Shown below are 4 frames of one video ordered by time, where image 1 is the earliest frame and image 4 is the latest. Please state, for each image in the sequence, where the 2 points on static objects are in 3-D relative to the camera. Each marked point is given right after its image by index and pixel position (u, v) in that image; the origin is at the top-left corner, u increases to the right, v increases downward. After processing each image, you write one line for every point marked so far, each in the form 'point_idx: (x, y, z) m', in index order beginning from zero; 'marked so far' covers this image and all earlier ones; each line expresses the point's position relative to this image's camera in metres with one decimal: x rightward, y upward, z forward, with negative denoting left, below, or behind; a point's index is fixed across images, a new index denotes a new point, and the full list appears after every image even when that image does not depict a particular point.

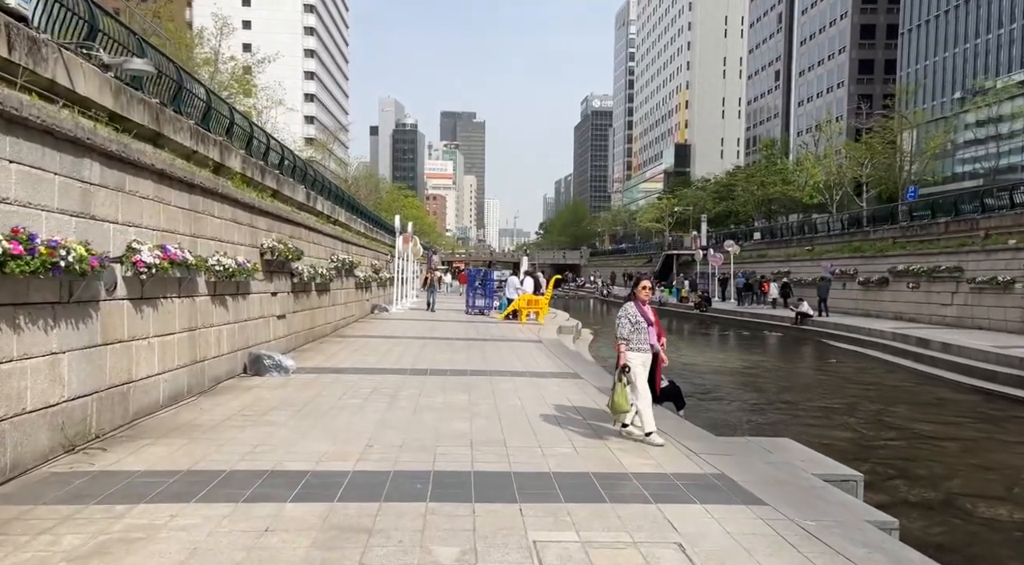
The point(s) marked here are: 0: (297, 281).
0: (-3.8, 0.0, +13.8) m
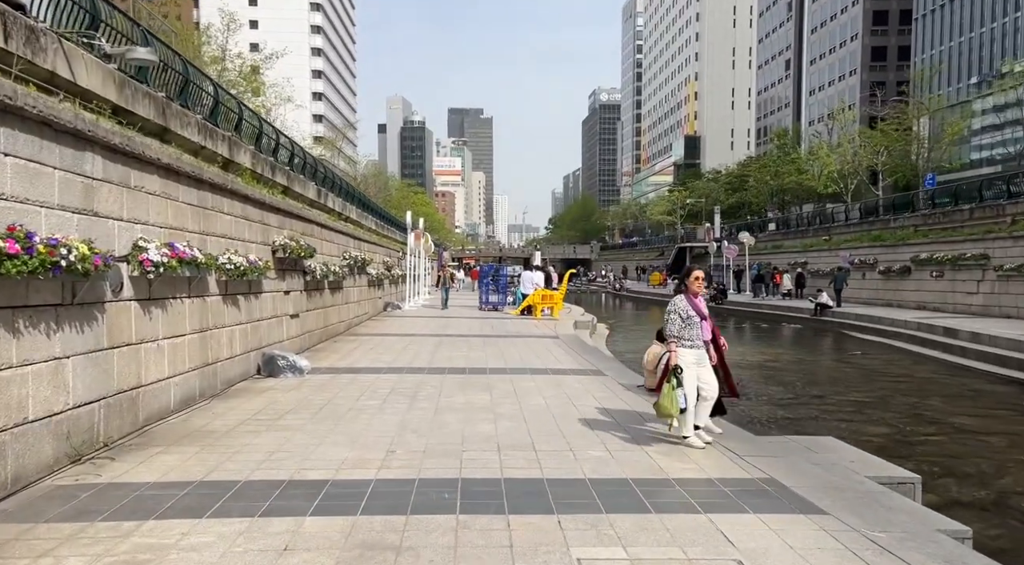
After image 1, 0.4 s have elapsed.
0: (-3.5, +0.1, +13.5) m
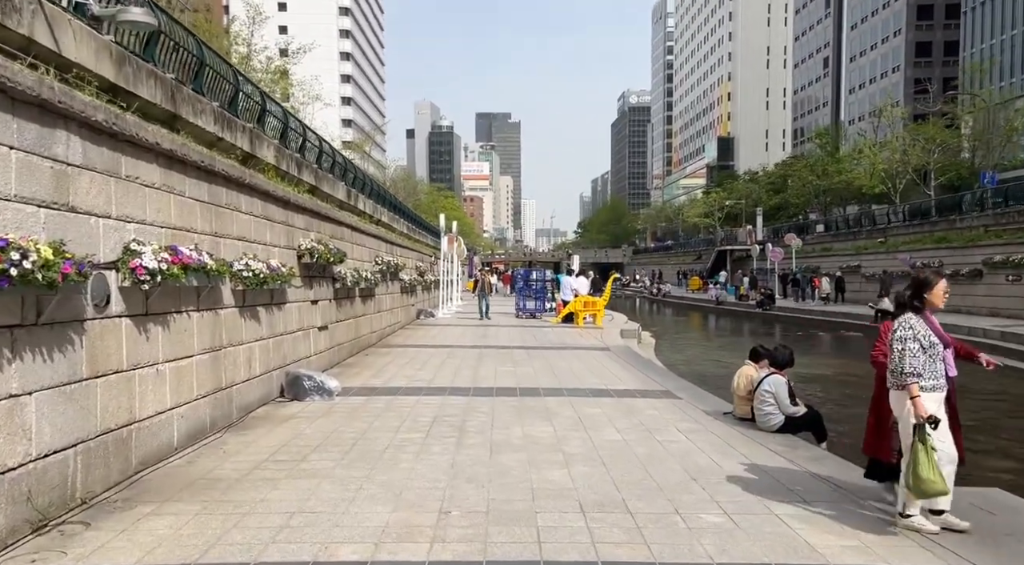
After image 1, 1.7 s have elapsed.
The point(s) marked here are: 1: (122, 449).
0: (-2.7, -0.1, +12.2) m
1: (-2.6, -1.1, +5.2) m
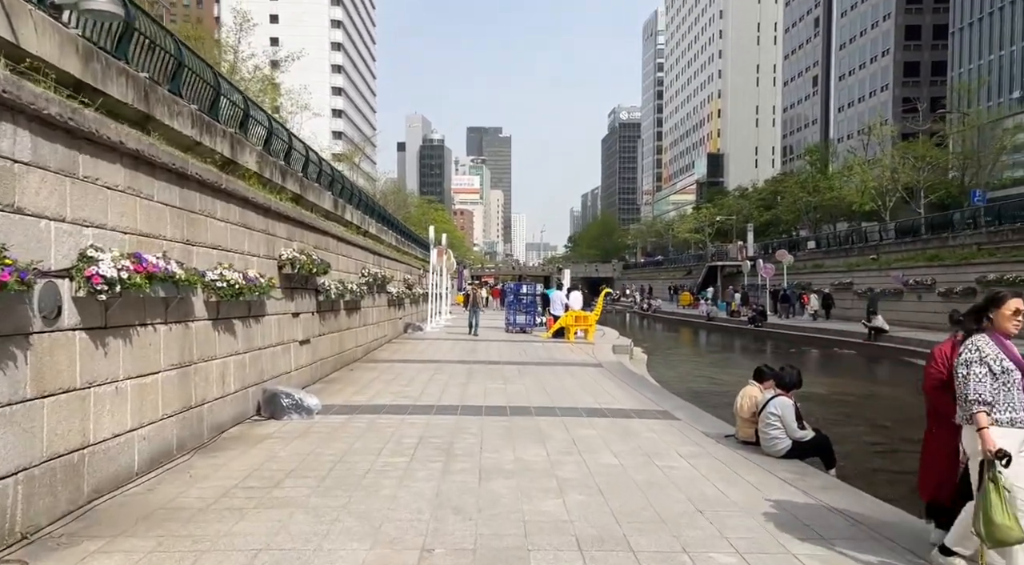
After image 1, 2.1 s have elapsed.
0: (-2.8, -0.3, +11.8) m
1: (-2.6, -1.2, +4.7) m
